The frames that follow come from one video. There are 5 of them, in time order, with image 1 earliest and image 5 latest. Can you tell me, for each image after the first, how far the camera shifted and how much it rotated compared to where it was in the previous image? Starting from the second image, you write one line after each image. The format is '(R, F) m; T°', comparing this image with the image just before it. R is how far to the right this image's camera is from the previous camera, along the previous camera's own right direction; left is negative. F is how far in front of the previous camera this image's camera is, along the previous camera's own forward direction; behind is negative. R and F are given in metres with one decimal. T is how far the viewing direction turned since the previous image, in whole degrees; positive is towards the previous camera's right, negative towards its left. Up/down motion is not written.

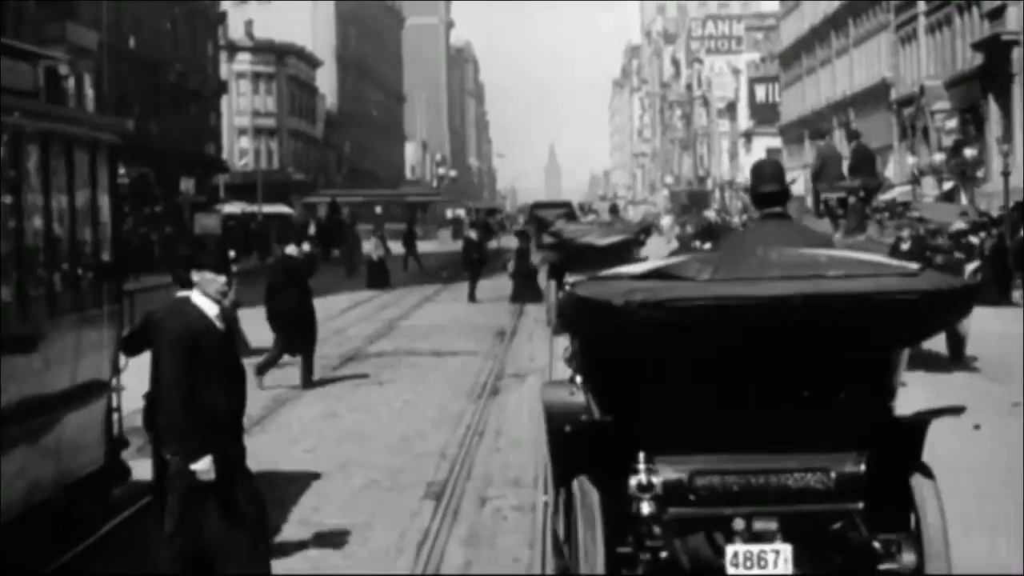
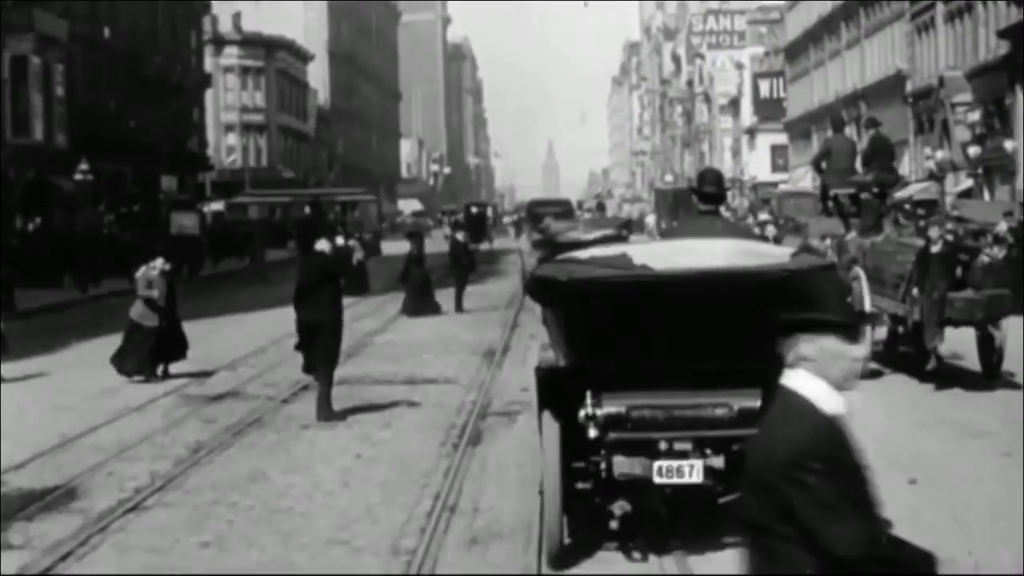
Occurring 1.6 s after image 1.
(+0.1, +3.4) m; 0°
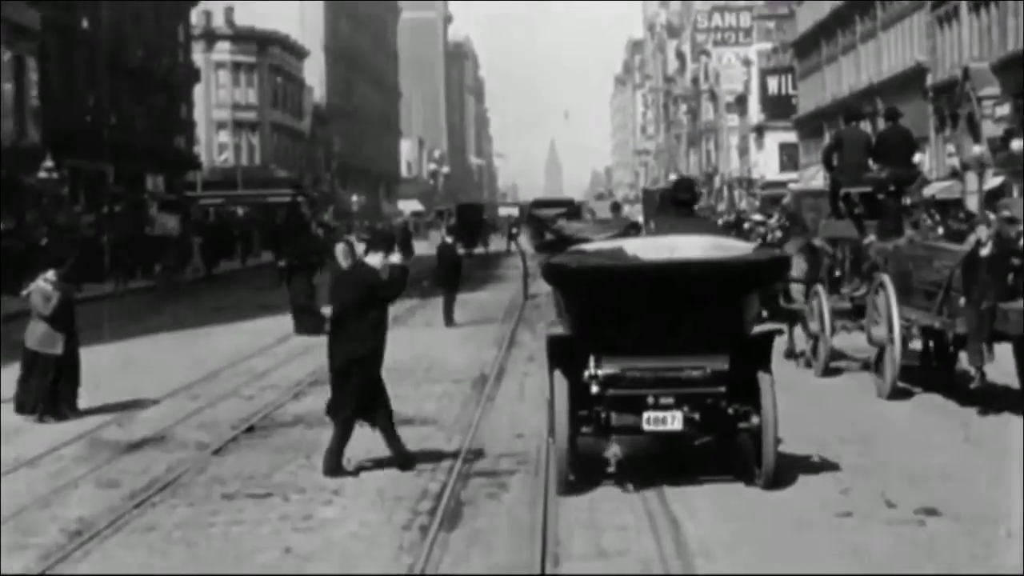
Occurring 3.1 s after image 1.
(+0.1, +3.2) m; 0°
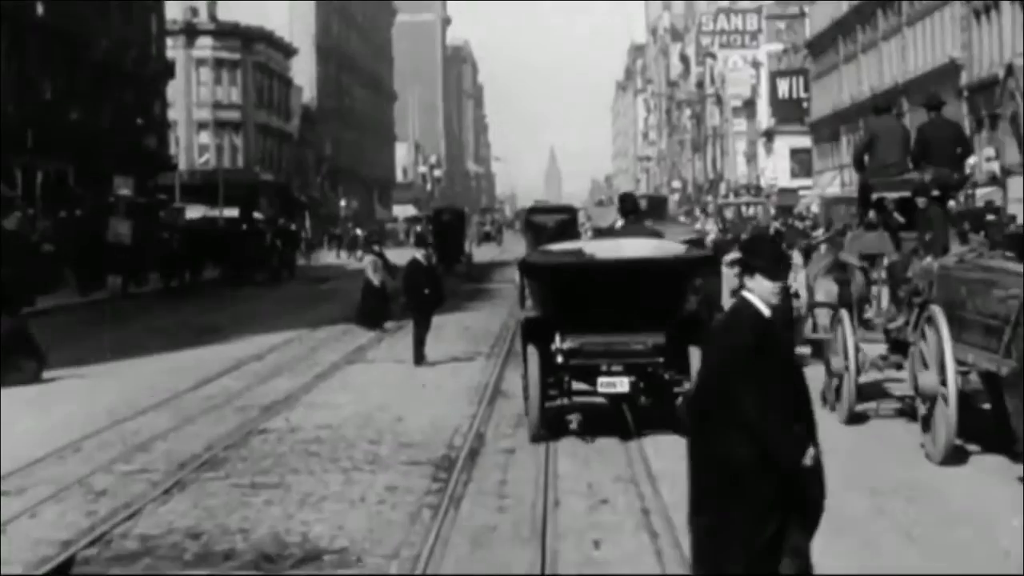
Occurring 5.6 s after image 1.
(+0.1, +5.2) m; 0°
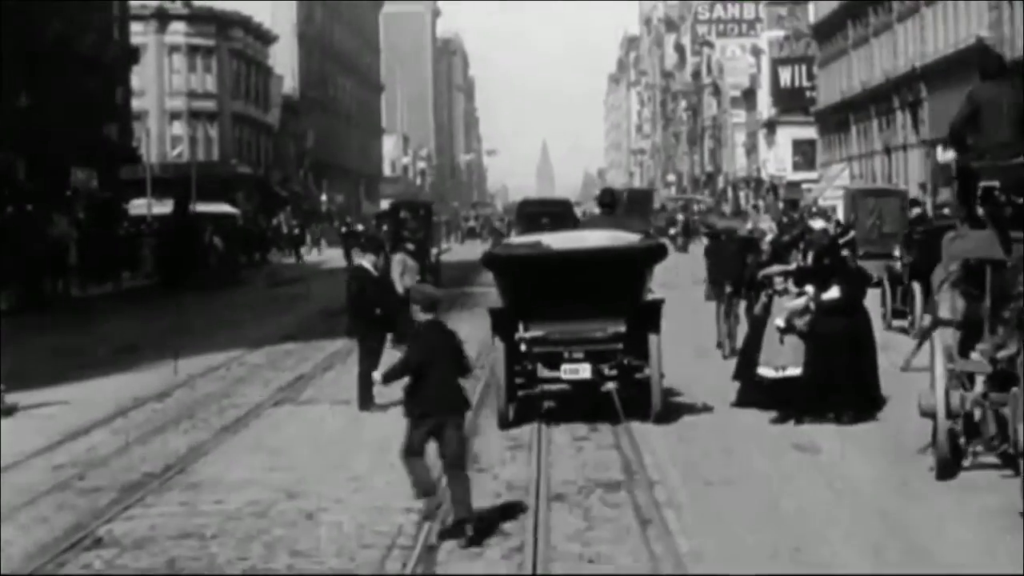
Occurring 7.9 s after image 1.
(+0.1, +4.7) m; 0°
